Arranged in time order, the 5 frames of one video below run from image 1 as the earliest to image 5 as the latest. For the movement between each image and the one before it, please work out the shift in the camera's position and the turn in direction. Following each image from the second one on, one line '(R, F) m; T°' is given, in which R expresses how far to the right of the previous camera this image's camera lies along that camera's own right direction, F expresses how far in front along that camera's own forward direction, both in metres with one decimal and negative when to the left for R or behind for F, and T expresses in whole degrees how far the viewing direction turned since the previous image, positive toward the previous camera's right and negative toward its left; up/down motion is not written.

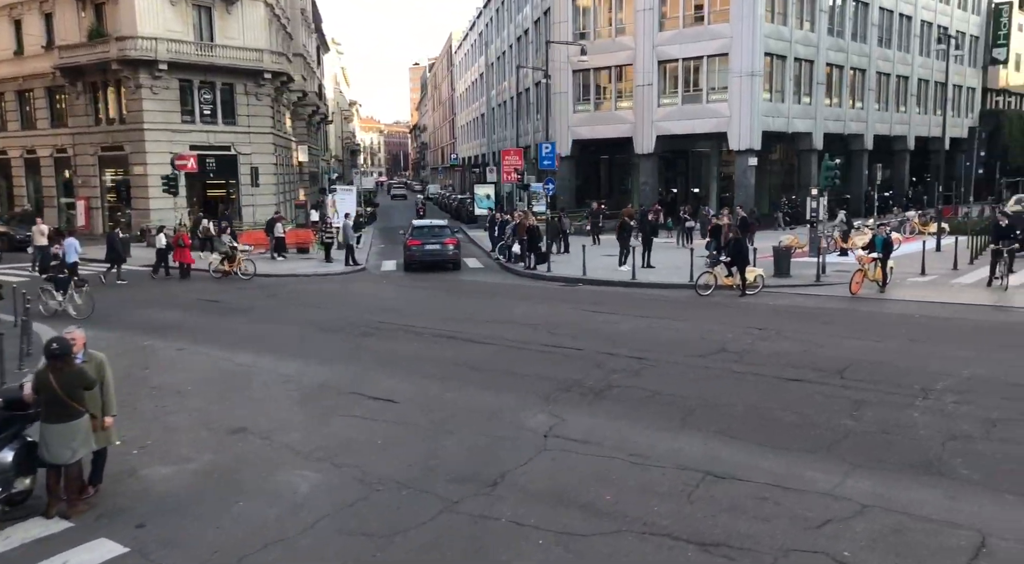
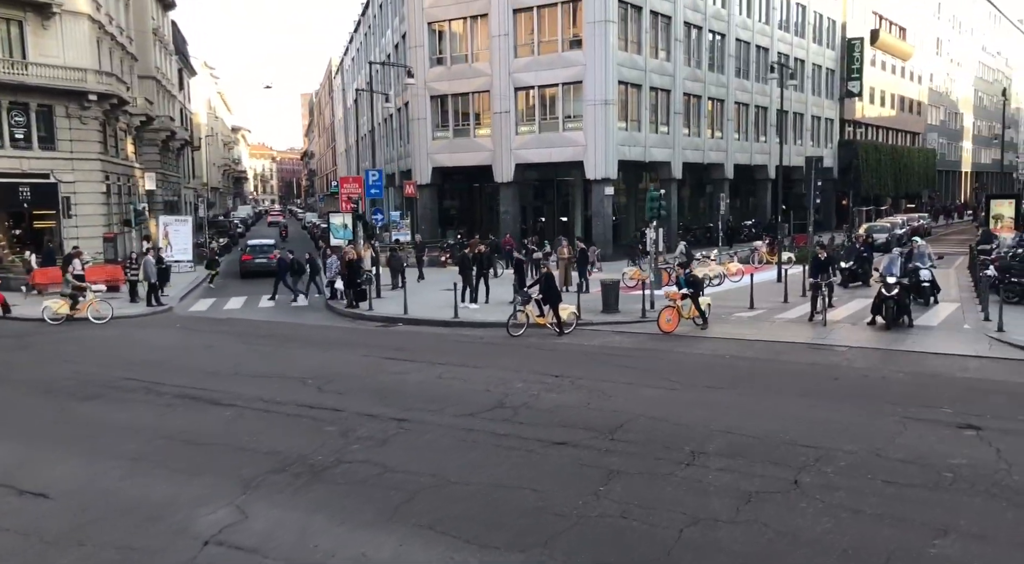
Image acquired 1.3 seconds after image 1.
(+2.3, +1.5) m; +7°
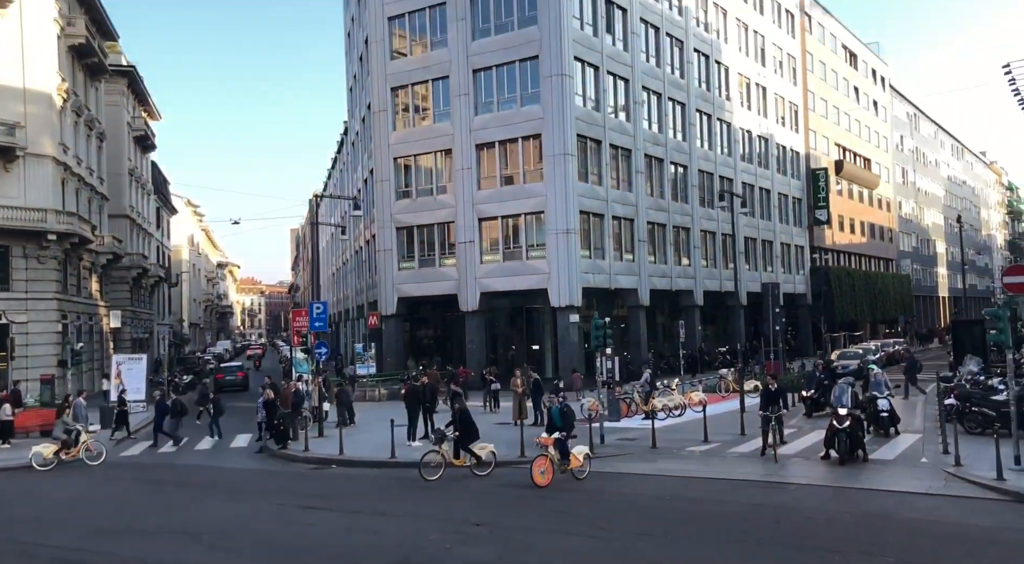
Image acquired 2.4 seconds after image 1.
(+1.2, +0.7) m; +1°
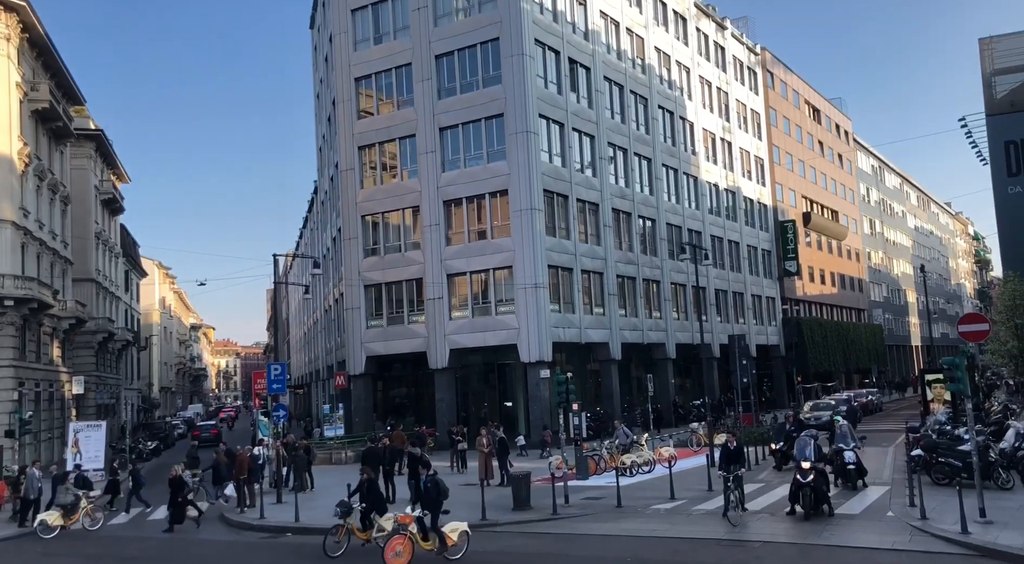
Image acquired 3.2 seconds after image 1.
(+0.5, +0.3) m; +1°
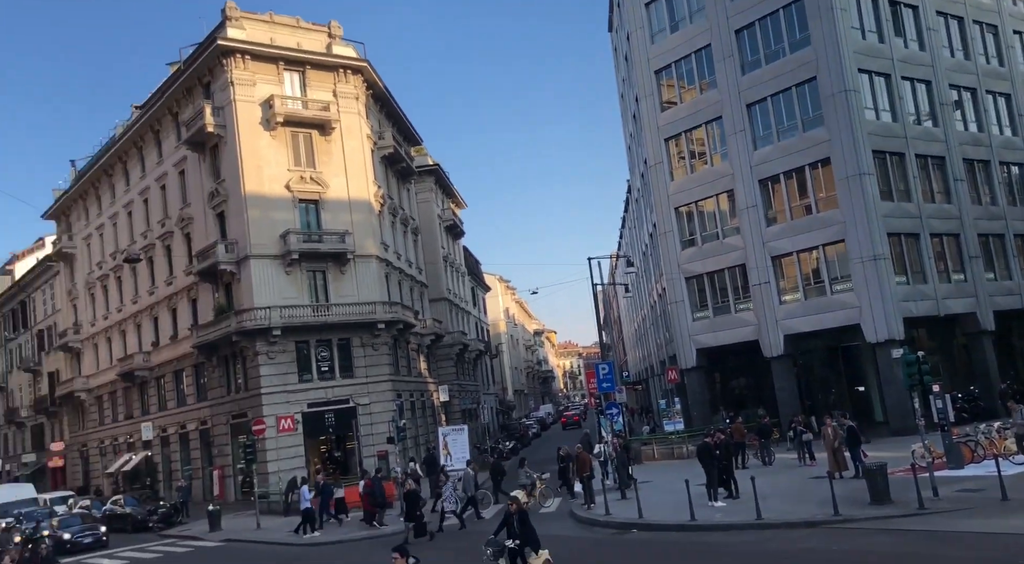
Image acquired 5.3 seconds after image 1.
(+0.3, +0.3) m; -23°
